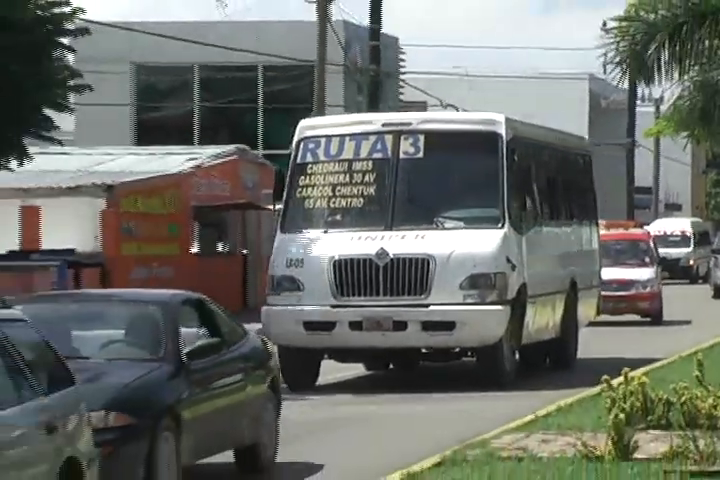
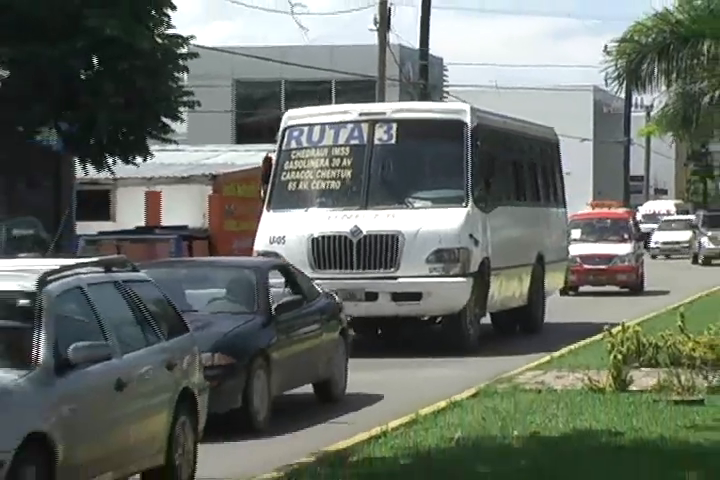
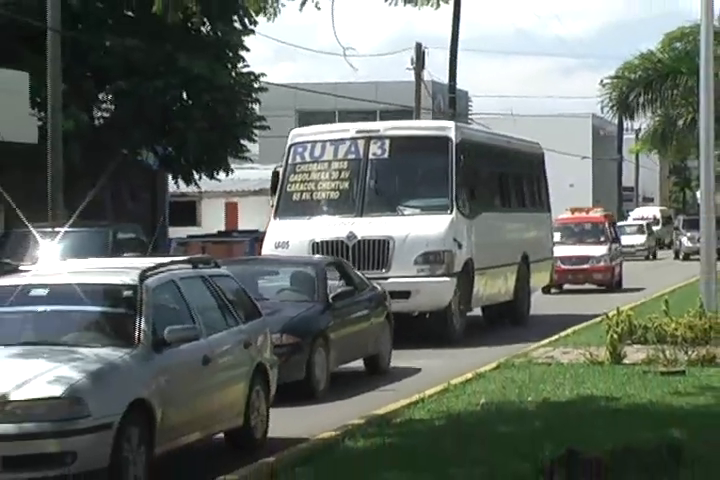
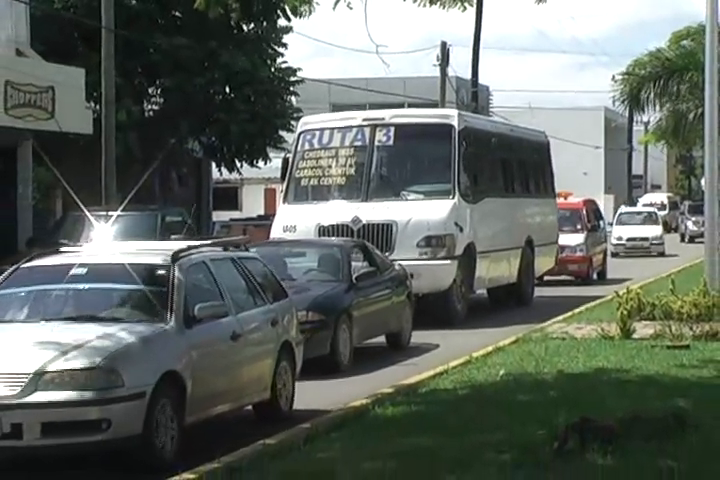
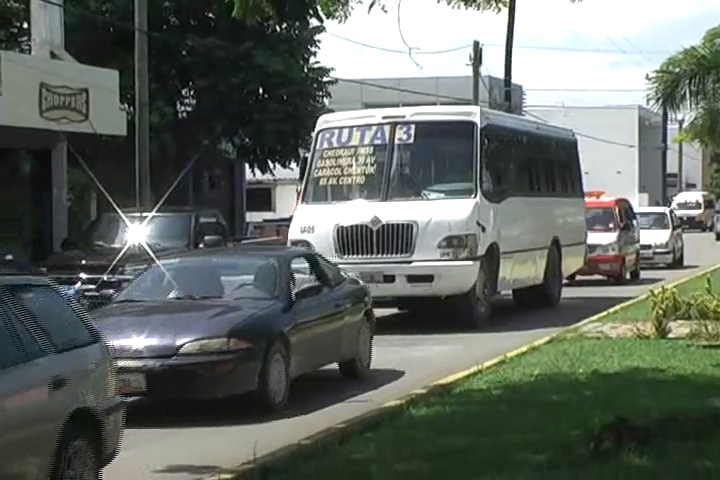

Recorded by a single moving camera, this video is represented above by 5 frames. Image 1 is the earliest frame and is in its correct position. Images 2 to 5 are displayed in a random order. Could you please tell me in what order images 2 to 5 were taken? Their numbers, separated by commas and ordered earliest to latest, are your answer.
2, 3, 4, 5
